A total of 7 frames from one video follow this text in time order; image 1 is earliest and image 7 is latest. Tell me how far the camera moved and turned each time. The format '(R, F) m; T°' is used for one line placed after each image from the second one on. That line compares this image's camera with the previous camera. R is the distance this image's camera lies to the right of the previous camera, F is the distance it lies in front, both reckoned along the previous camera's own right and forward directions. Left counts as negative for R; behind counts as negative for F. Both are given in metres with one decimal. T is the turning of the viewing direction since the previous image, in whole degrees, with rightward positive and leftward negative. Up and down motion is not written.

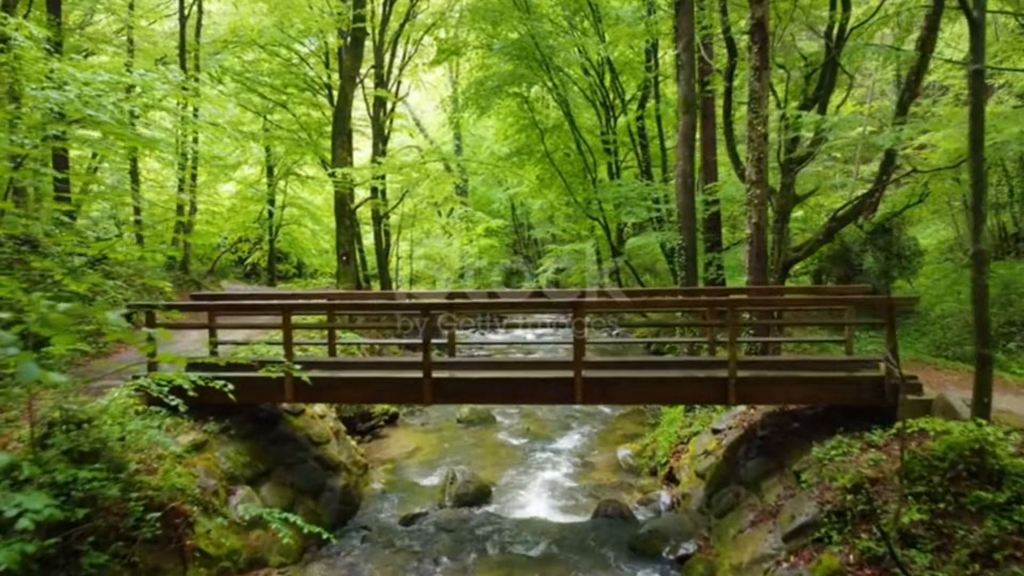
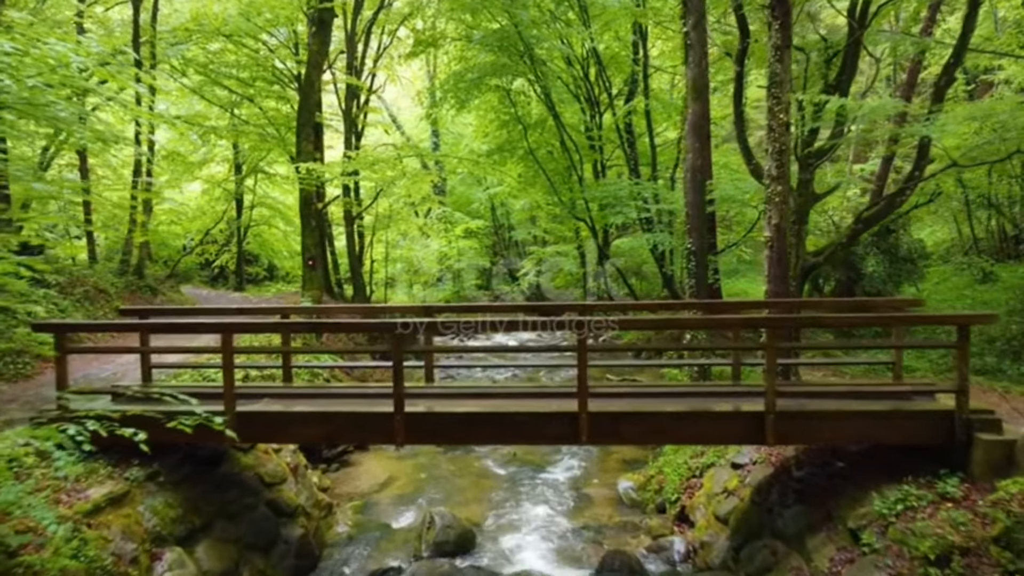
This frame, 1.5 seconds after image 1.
(-0.1, +1.0) m; +2°
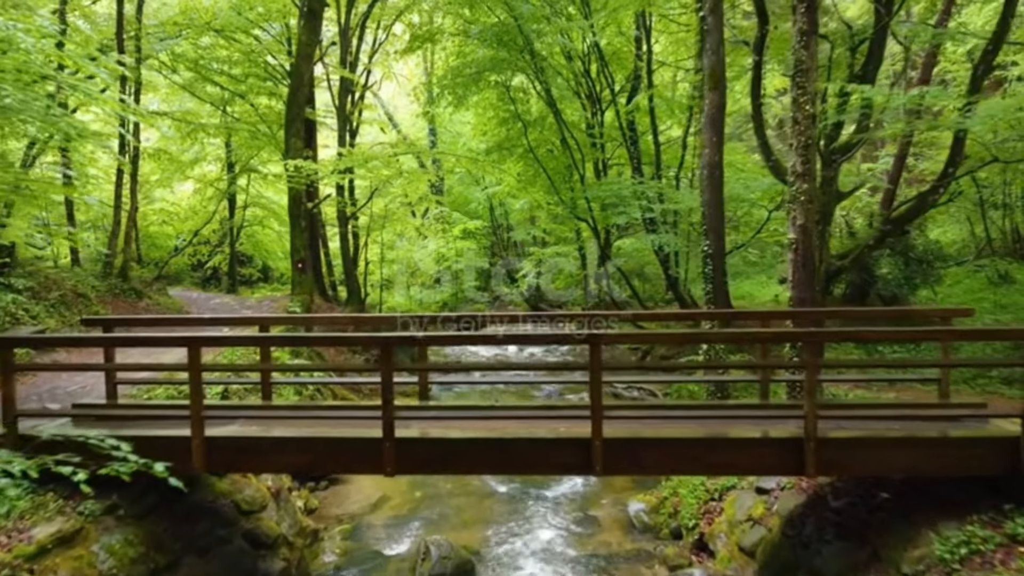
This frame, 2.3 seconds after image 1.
(0.0, +0.5) m; 0°
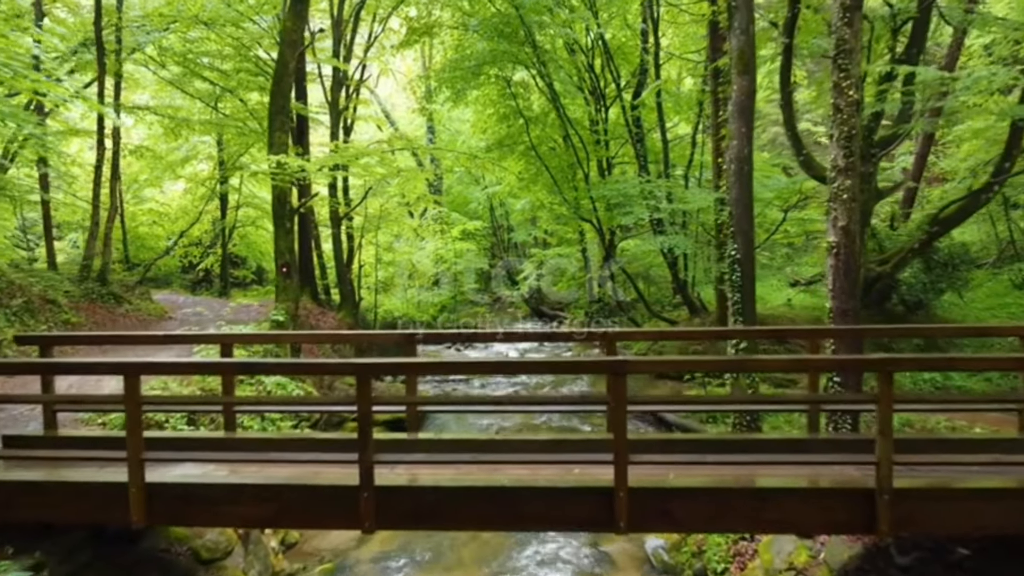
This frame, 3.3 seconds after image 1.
(0.0, +0.7) m; 0°
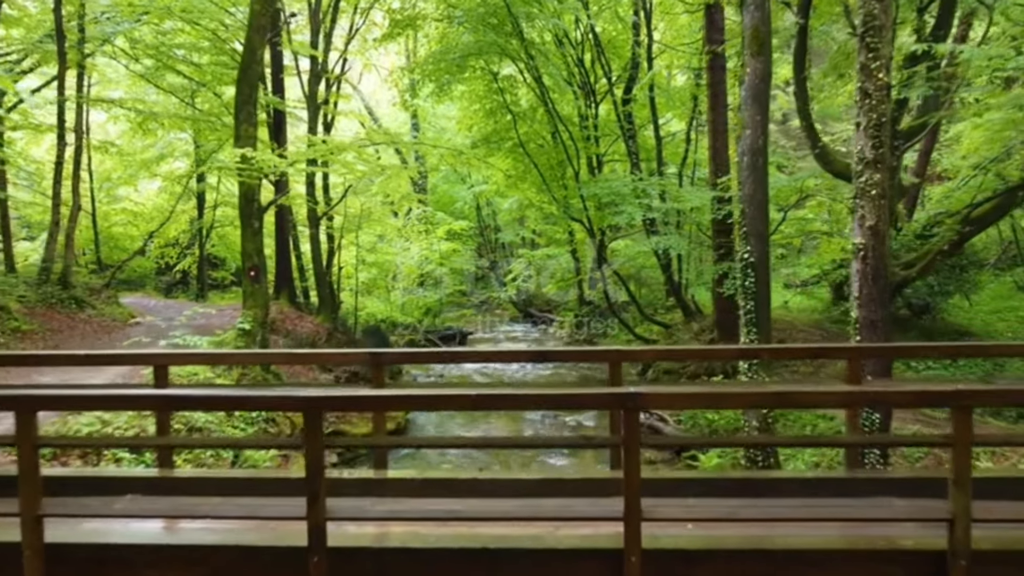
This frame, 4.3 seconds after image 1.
(0.0, +0.6) m; +1°
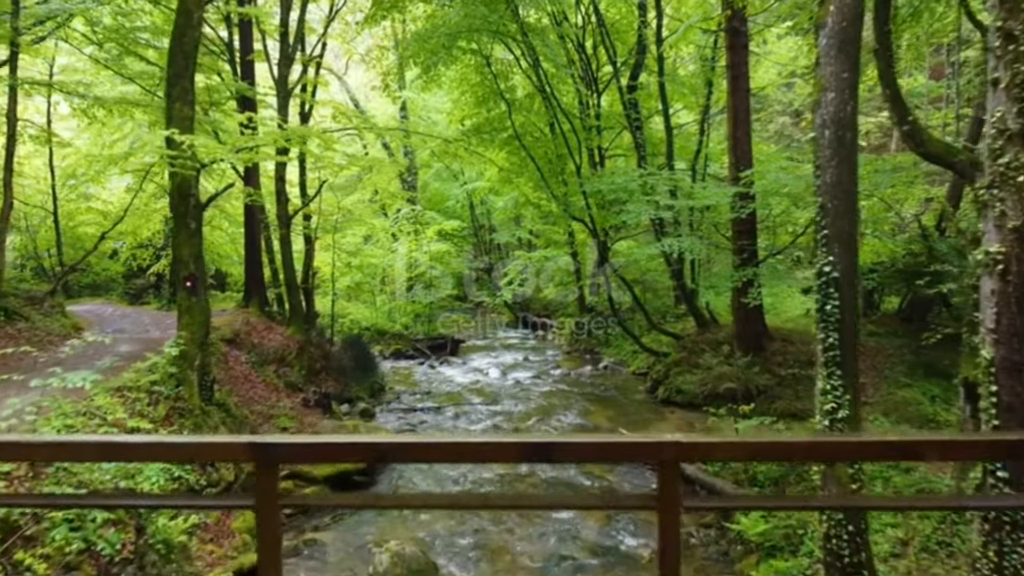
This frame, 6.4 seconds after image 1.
(0.0, +1.4) m; 0°
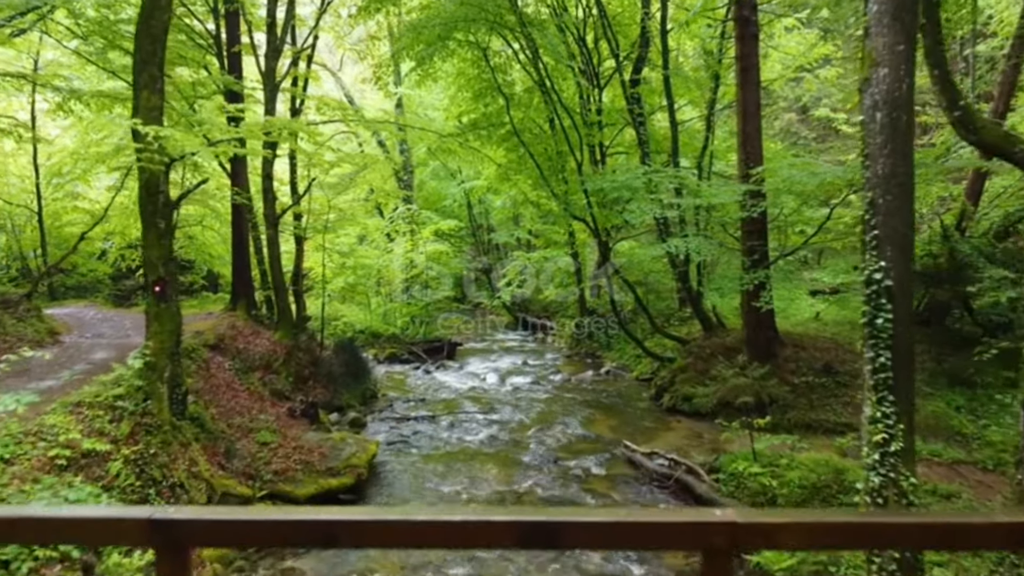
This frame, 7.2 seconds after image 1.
(0.0, +0.5) m; 0°
